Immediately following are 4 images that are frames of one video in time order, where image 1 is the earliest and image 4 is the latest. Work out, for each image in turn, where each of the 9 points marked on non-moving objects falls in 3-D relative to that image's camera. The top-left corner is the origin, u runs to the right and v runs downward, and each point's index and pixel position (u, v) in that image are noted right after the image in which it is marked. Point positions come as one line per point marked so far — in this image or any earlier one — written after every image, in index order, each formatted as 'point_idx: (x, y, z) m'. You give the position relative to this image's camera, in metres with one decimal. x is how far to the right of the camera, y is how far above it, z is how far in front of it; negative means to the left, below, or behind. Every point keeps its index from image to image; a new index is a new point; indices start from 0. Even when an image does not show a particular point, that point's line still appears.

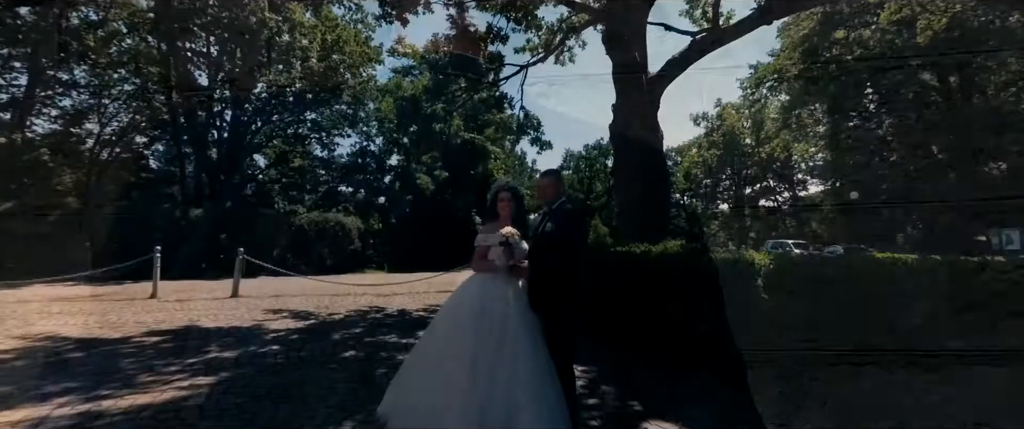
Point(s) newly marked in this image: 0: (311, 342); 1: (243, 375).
0: (-3.9, -2.5, +8.3) m
1: (-3.9, -2.3, +6.3) m
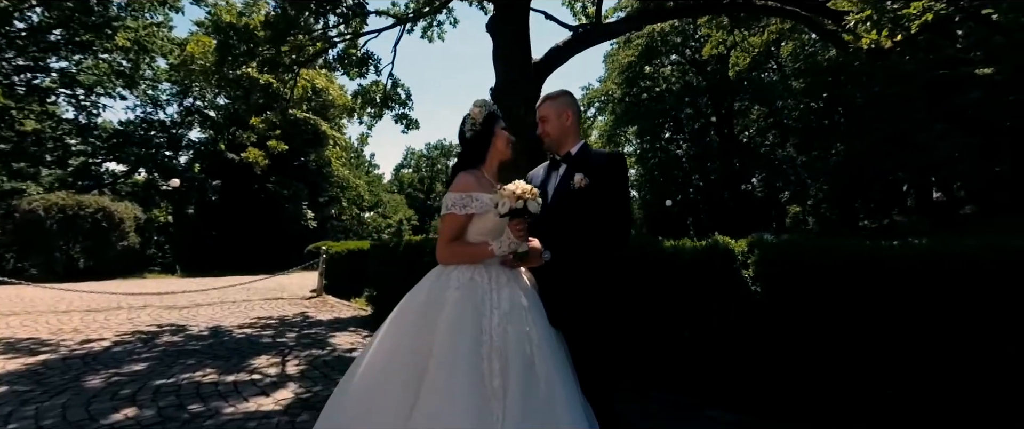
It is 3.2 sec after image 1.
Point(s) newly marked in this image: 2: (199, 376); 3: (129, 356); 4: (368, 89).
0: (-5.2, -2.0, +4.7) m
1: (-4.5, -1.9, +2.8) m
2: (-4.0, -2.1, +5.5) m
3: (-5.8, -2.1, +6.6) m
4: (-4.5, +3.9, +13.5) m
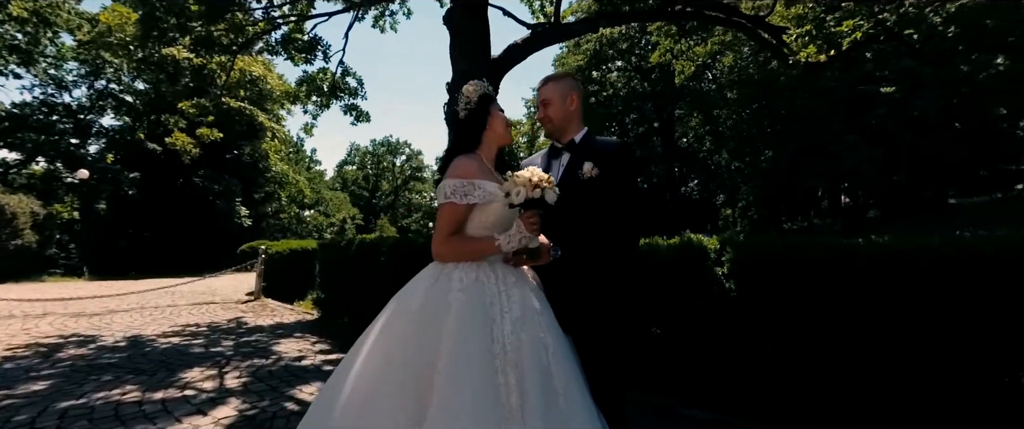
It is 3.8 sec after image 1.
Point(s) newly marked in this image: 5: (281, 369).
0: (-5.4, -1.9, +3.8) m
1: (-4.5, -1.8, +2.0) m
2: (-4.3, -2.0, +4.7) m
3: (-6.3, -2.0, +5.6) m
4: (-5.8, +4.0, +12.6) m
5: (-3.1, -2.1, +5.7) m
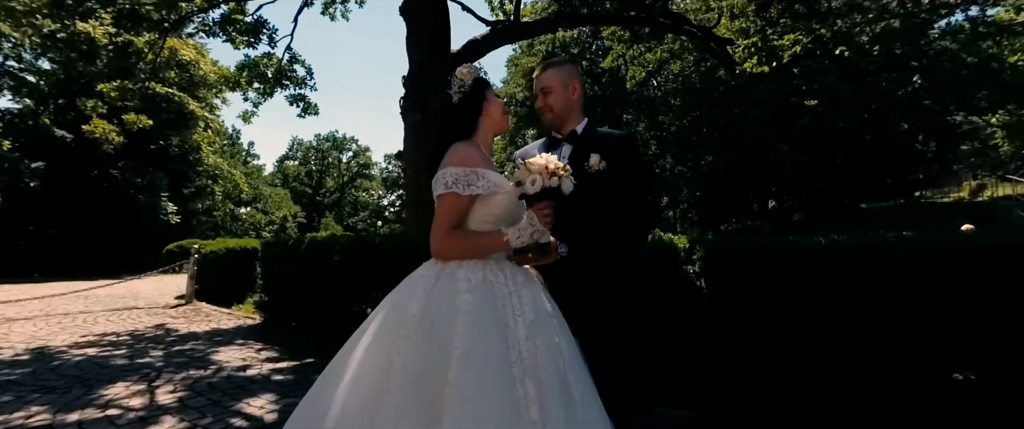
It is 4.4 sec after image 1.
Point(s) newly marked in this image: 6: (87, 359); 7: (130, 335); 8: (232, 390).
0: (-5.5, -1.8, +3.0) m
1: (-4.4, -1.7, +1.3) m
2: (-4.6, -1.9, +4.0) m
3: (-6.6, -1.9, +4.6) m
4: (-6.9, +4.1, +11.7) m
5: (-3.5, -2.0, +5.2) m
6: (-6.2, -2.1, +6.3) m
7: (-7.1, -2.2, +8.1) m
8: (-3.1, -2.0, +4.8) m
